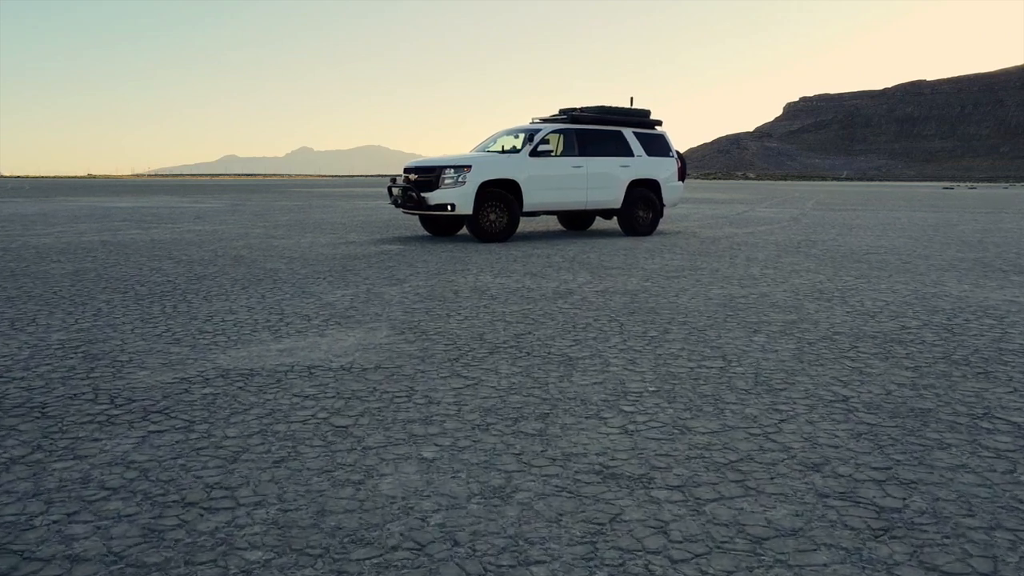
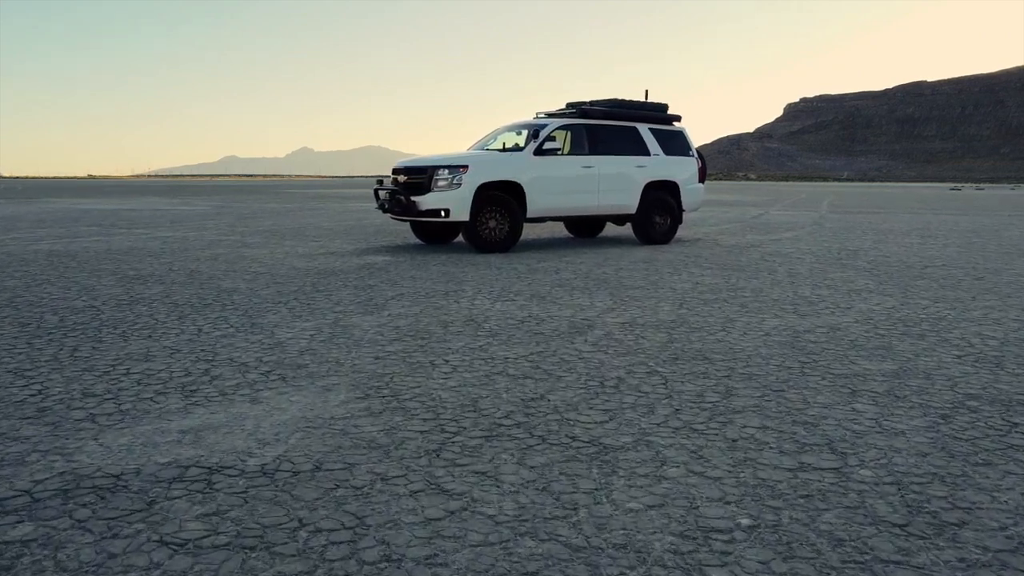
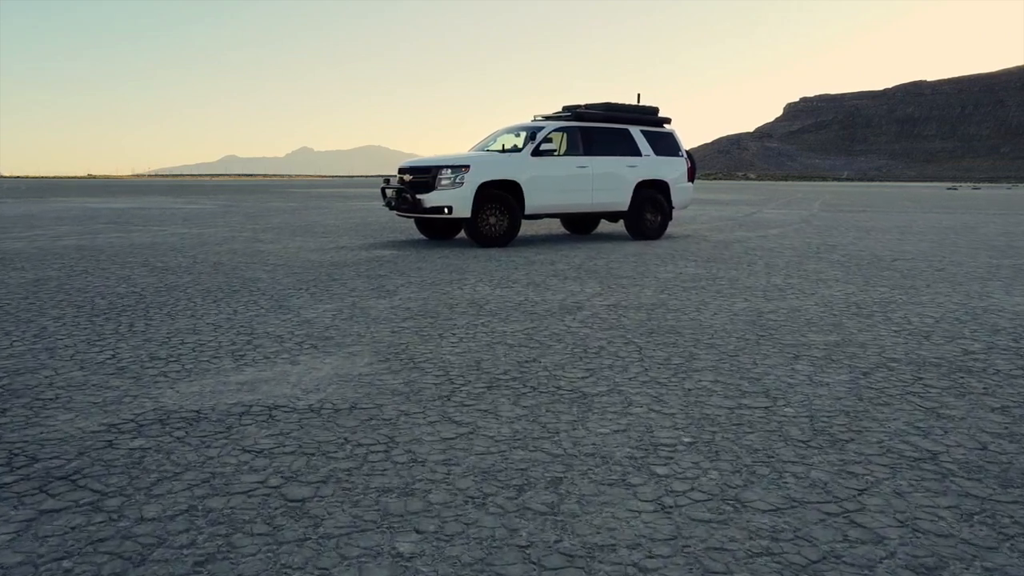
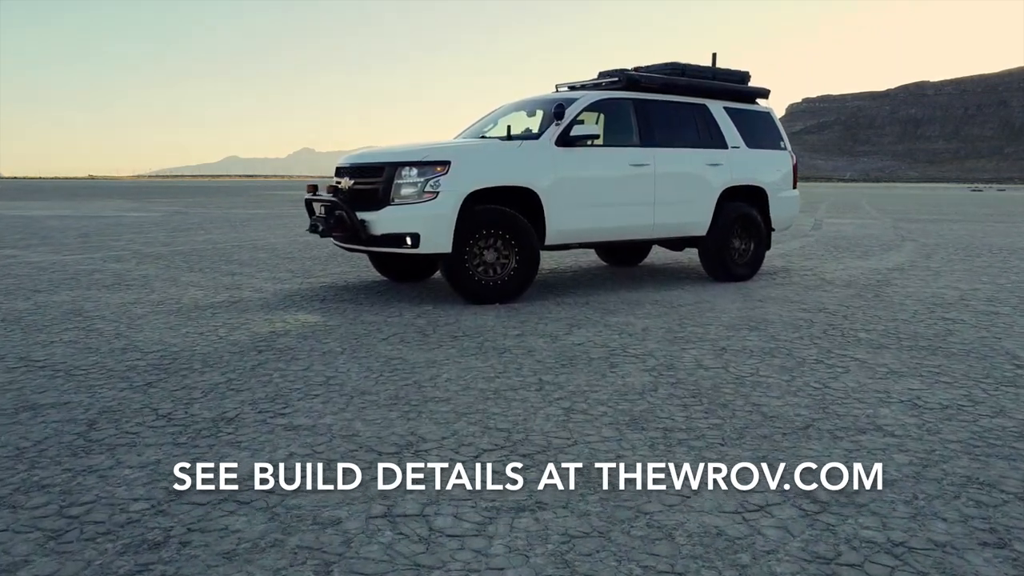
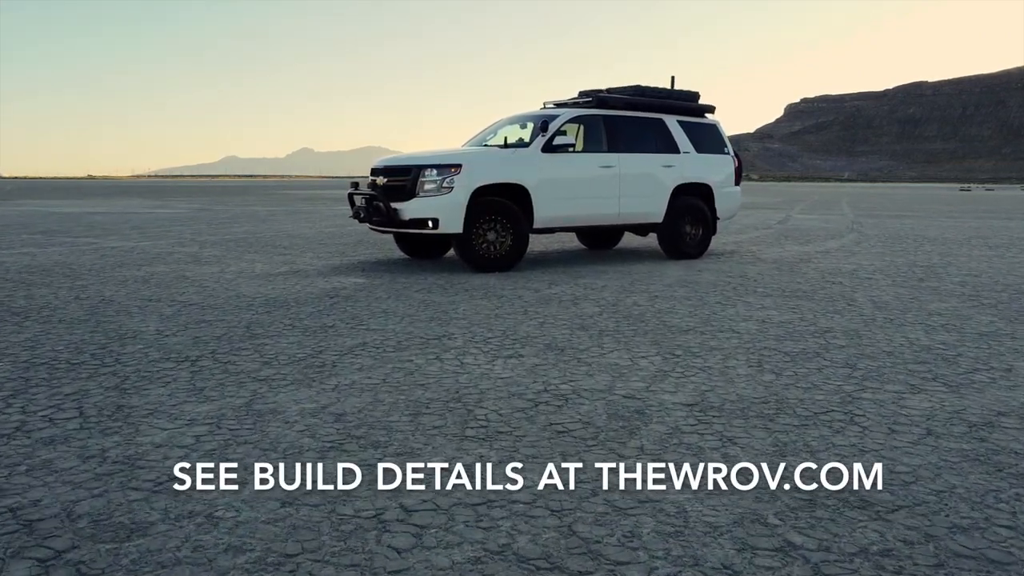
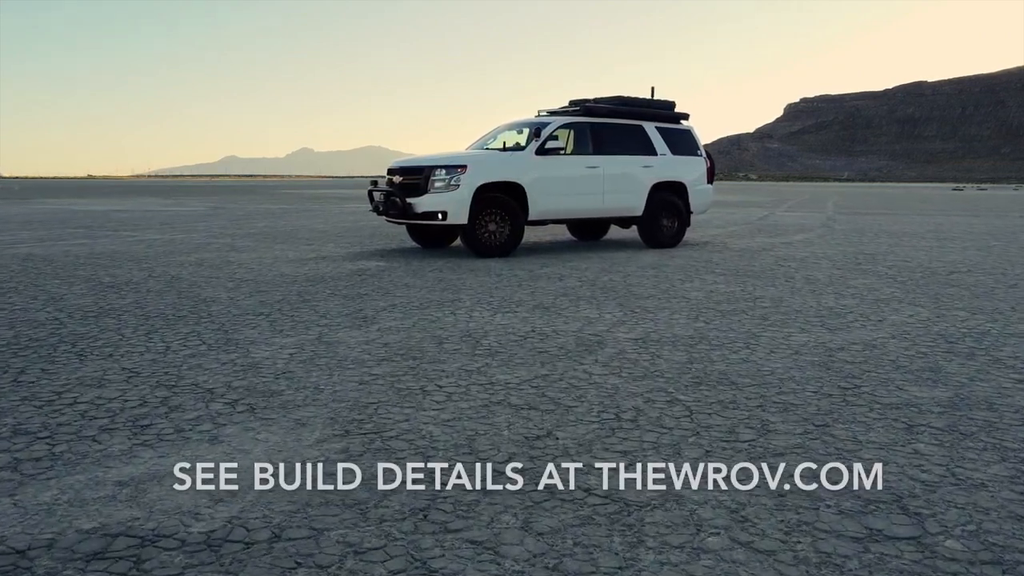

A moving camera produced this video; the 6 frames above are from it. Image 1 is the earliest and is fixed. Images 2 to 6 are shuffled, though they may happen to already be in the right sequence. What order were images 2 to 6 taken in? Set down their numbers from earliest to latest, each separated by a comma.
3, 2, 6, 5, 4
